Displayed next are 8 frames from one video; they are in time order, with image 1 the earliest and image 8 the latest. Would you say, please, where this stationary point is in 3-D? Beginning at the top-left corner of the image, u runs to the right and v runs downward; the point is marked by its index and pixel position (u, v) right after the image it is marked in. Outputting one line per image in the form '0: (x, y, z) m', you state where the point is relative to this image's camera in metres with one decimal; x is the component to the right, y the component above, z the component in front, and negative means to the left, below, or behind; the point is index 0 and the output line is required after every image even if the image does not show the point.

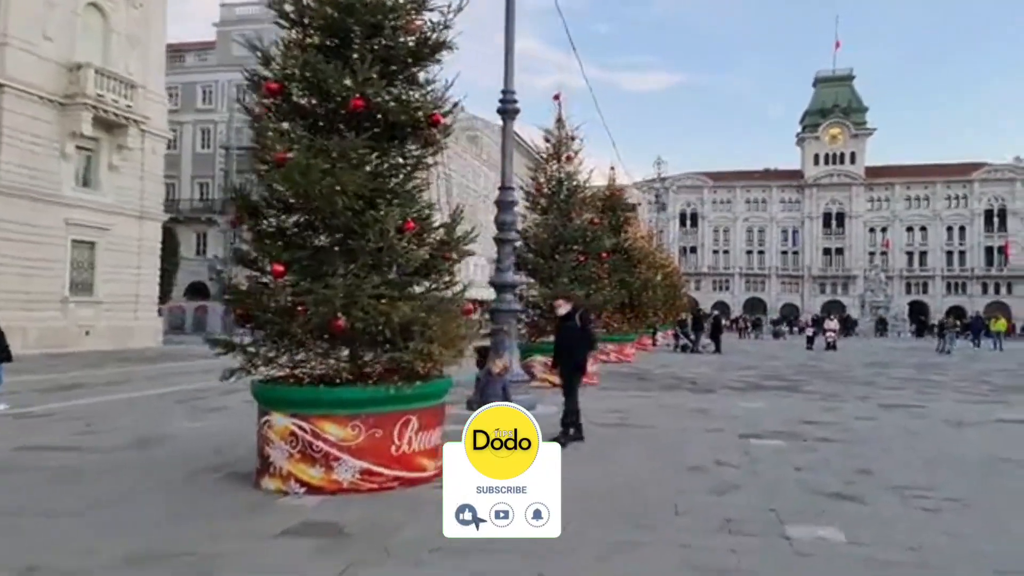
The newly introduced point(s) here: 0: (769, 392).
0: (+6.2, -2.5, +16.7) m
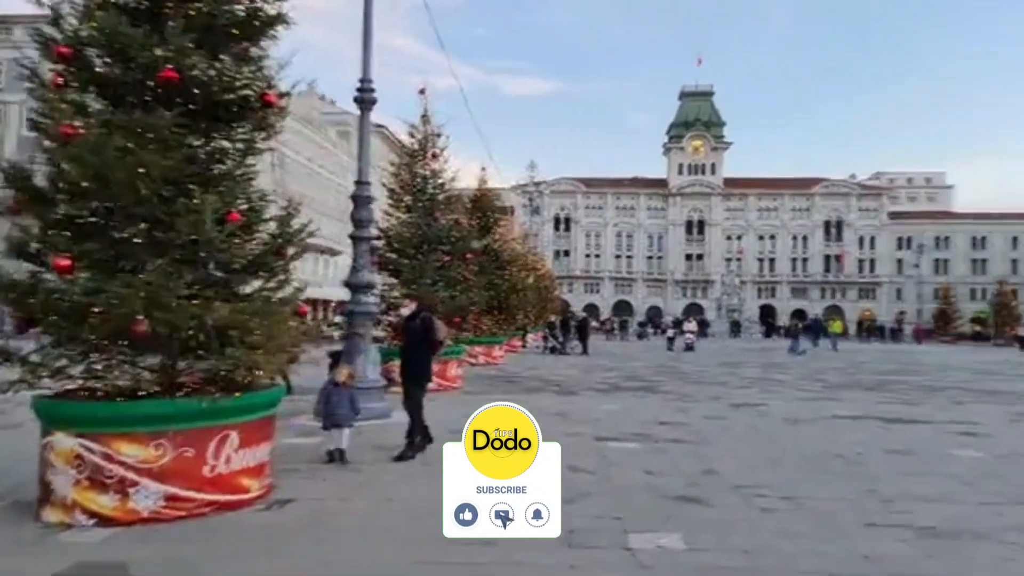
0: (+2.9, -2.6, +16.9) m
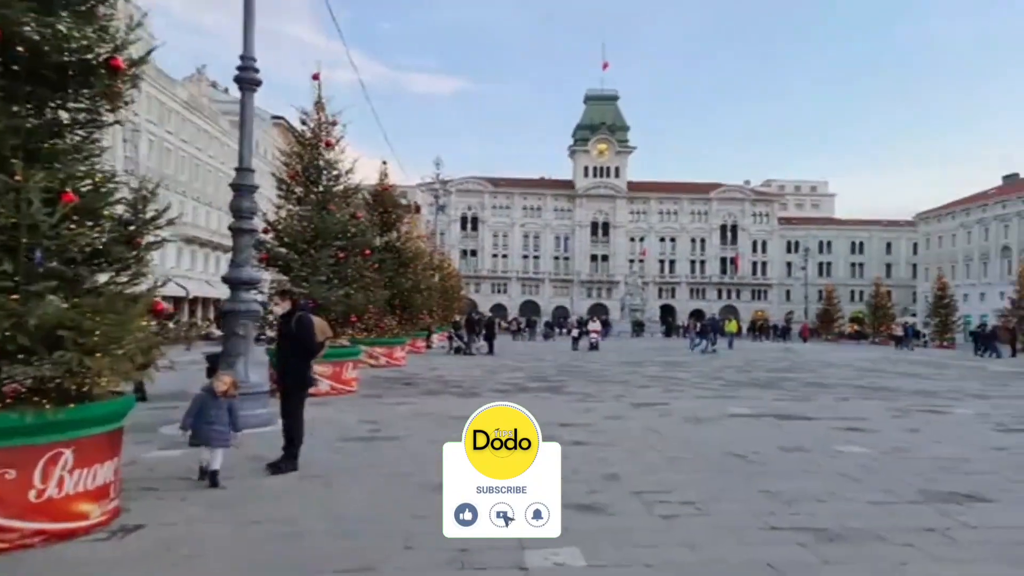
0: (+0.5, -2.5, +16.6) m
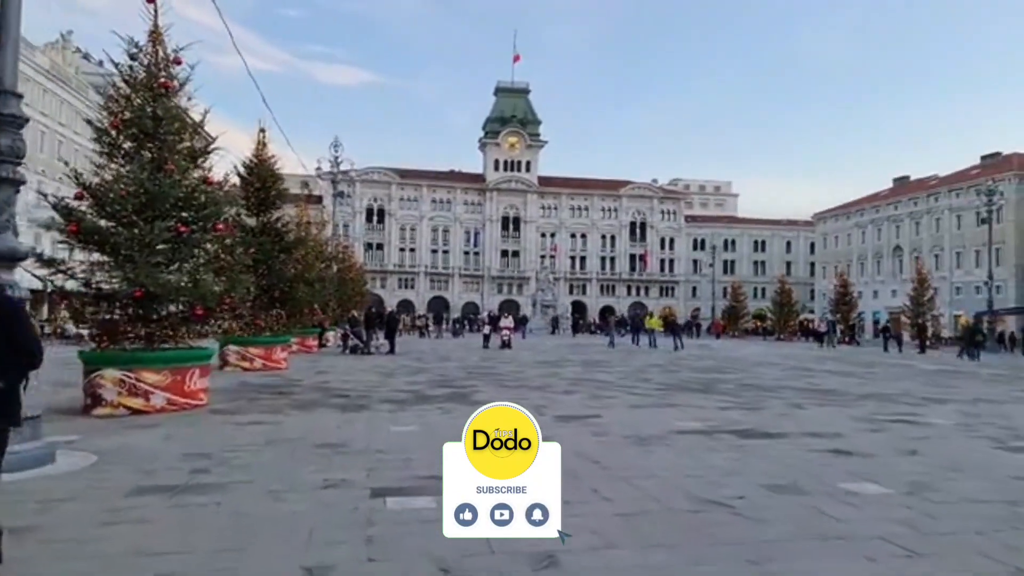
0: (-1.5, -2.3, +13.5) m
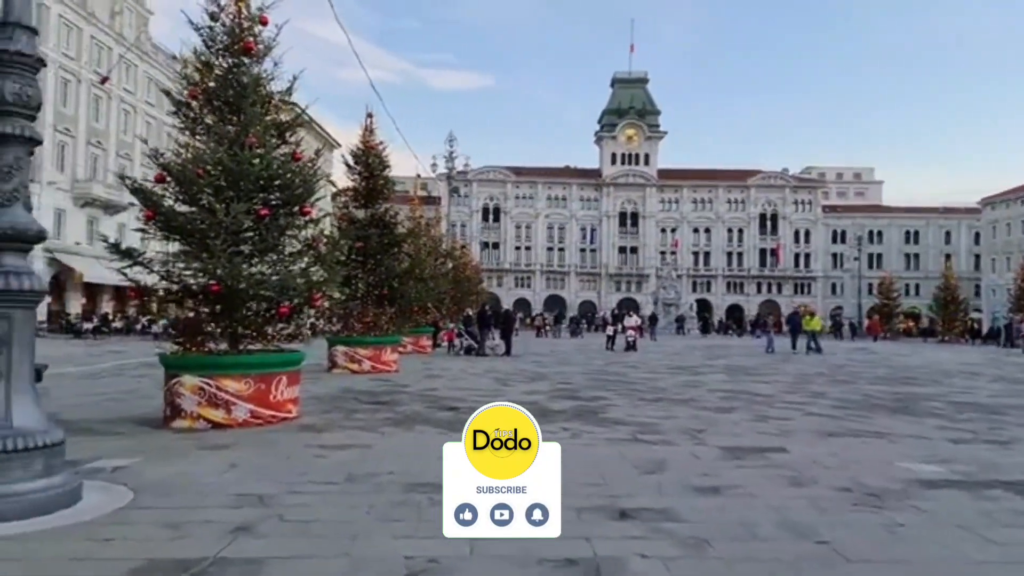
0: (+0.7, -2.1, +11.0) m
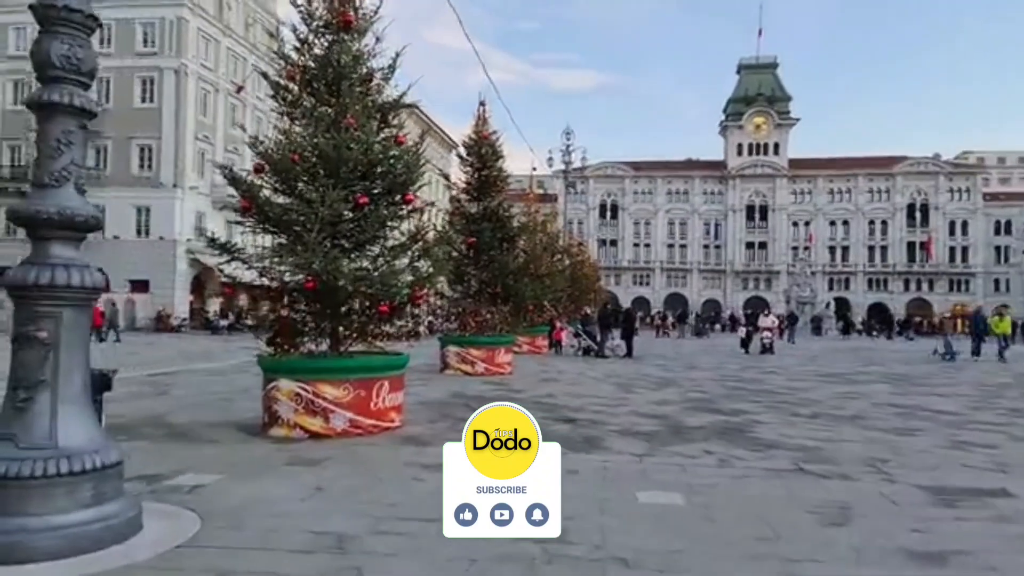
0: (+2.5, -2.1, +9.2) m
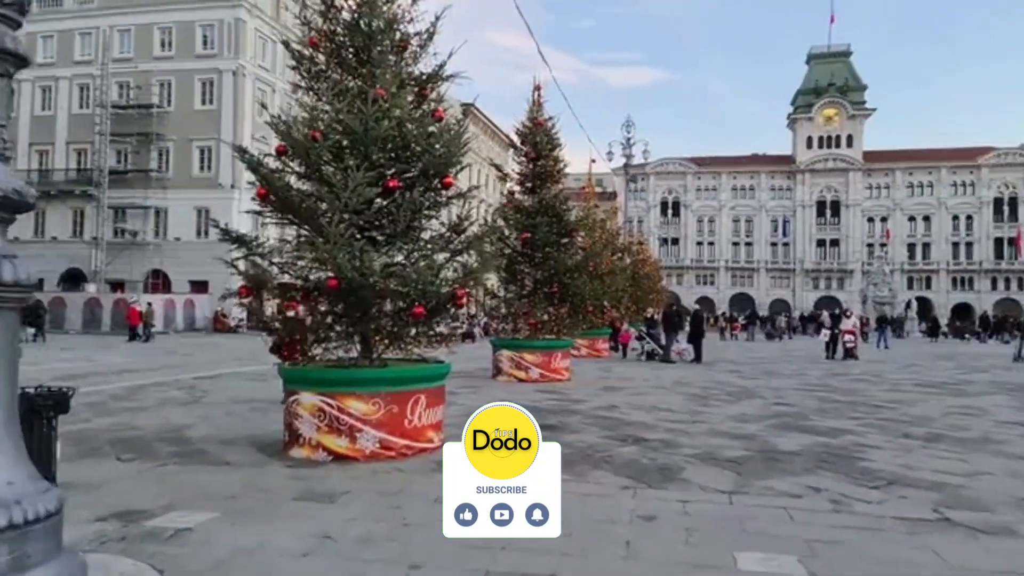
0: (+3.1, -2.1, +7.5) m
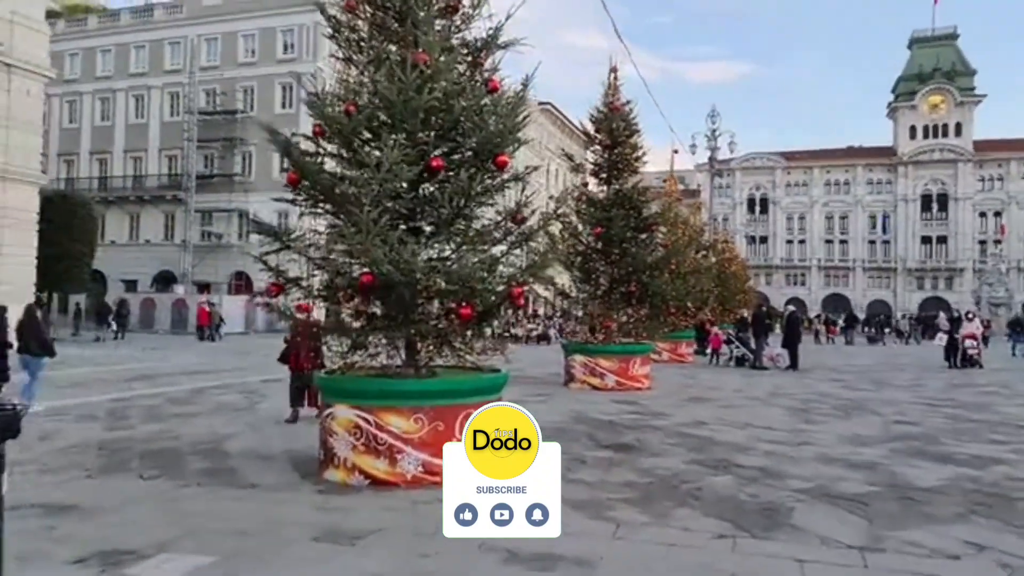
0: (+3.7, -2.0, +5.8) m
